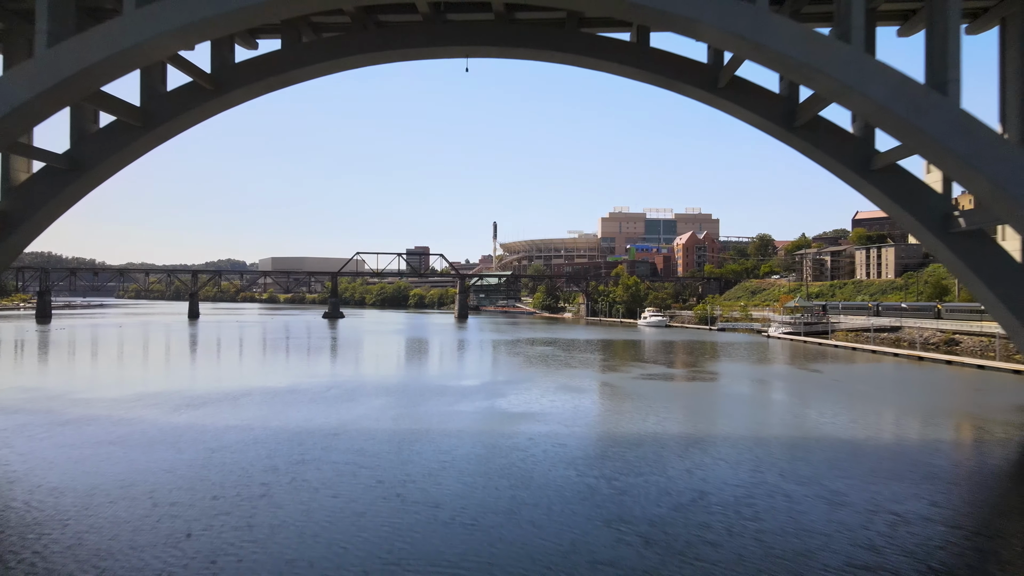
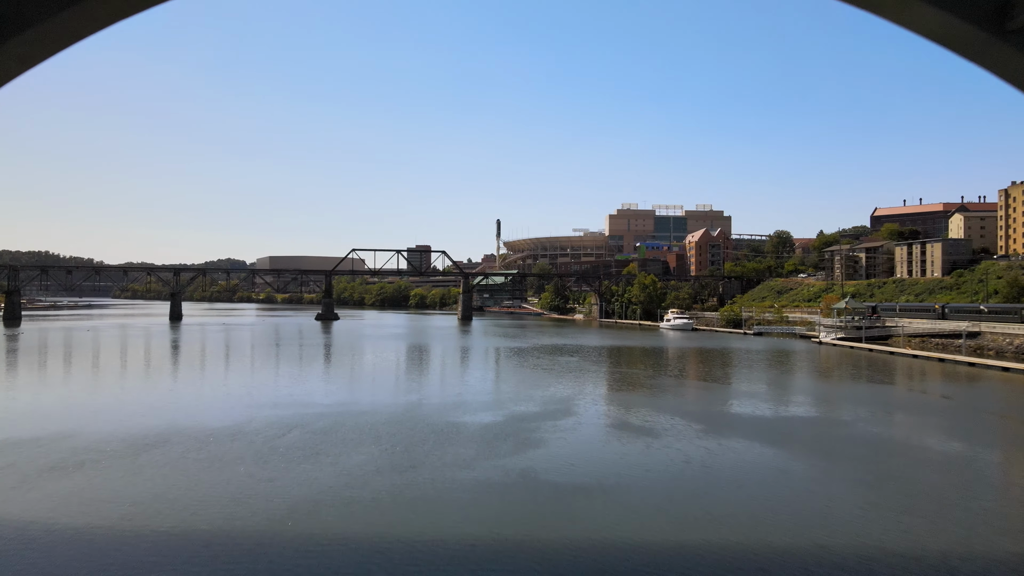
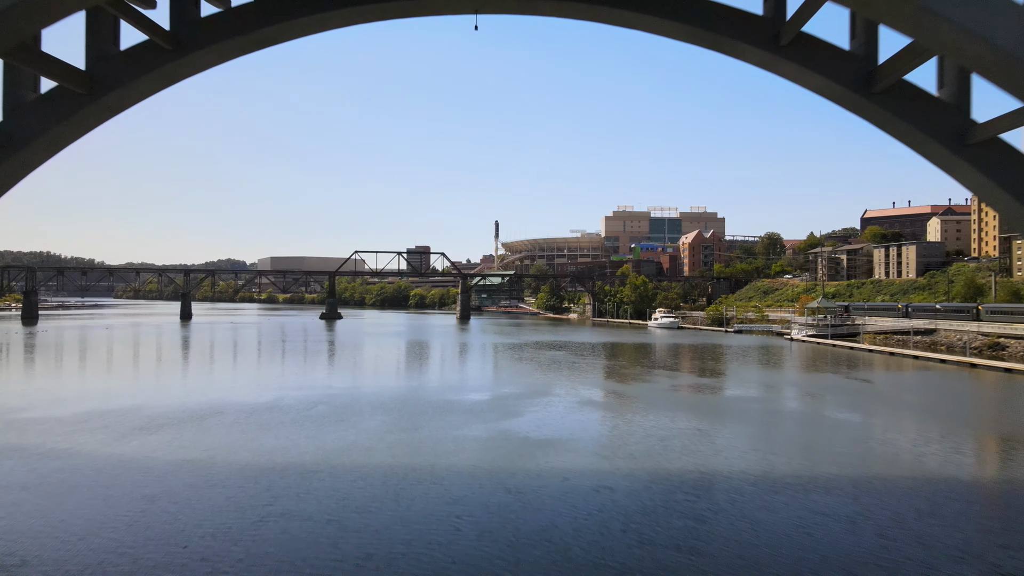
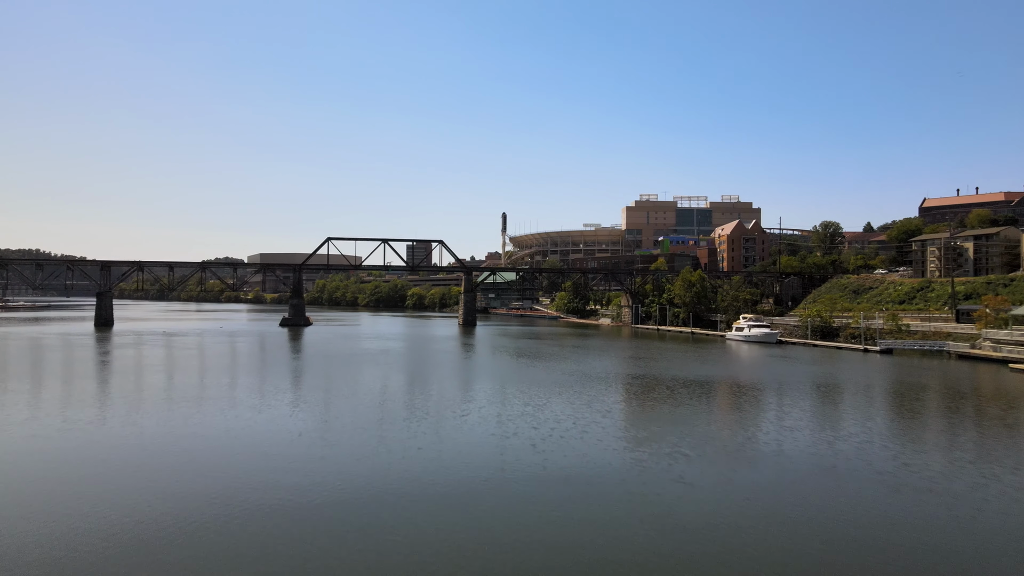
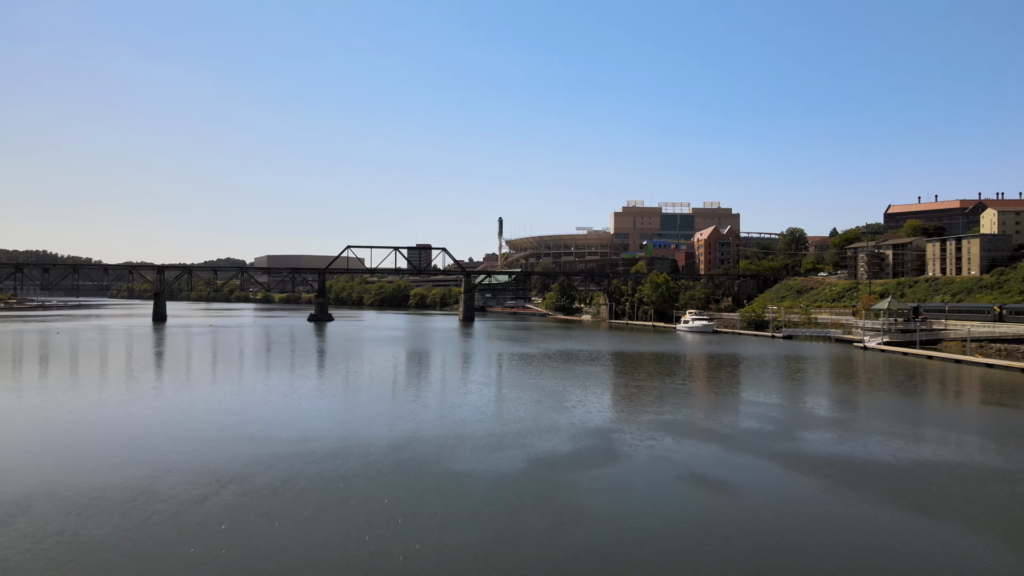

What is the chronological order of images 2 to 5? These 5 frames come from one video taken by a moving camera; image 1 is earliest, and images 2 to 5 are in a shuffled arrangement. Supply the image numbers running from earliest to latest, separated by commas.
3, 2, 5, 4
